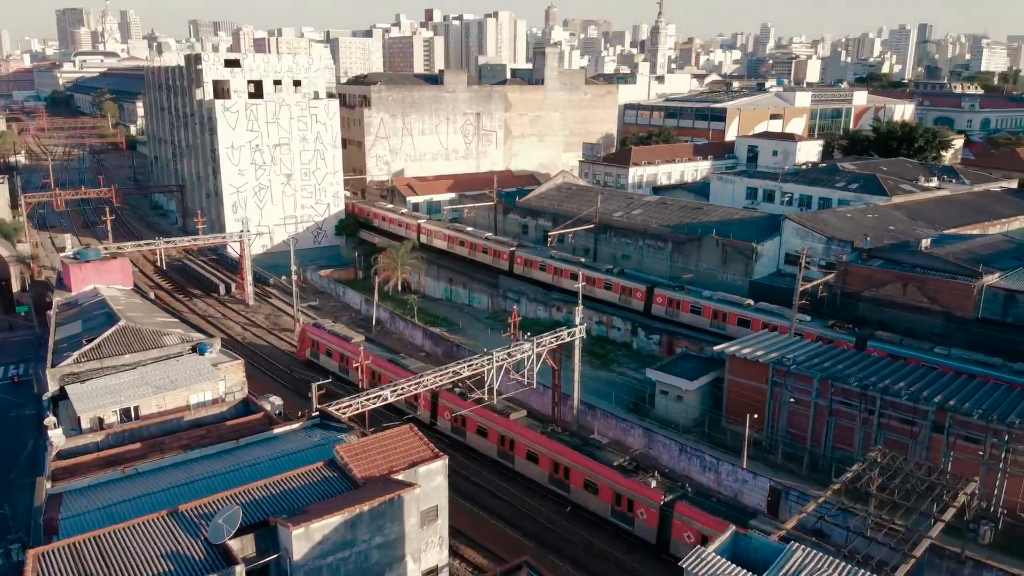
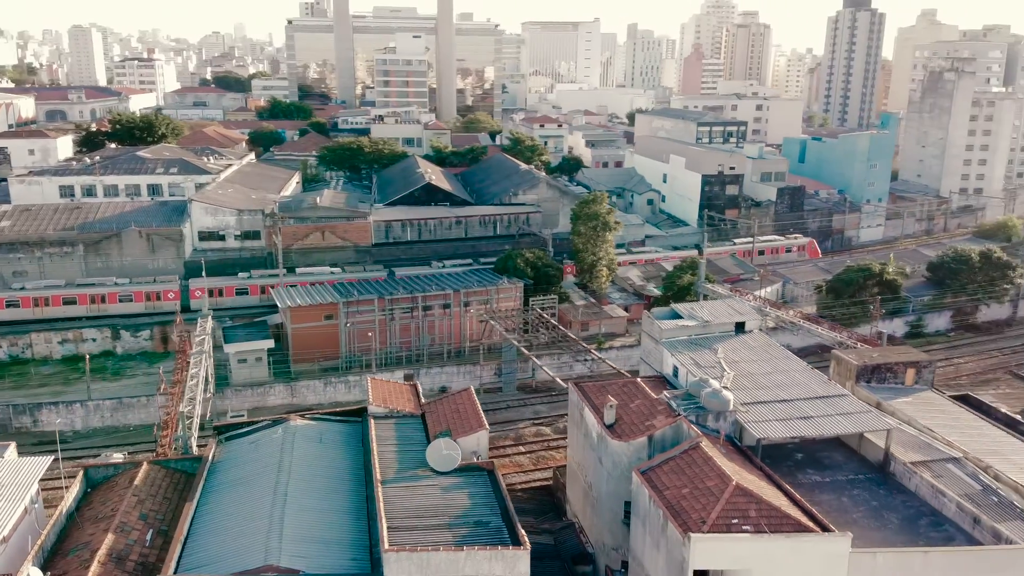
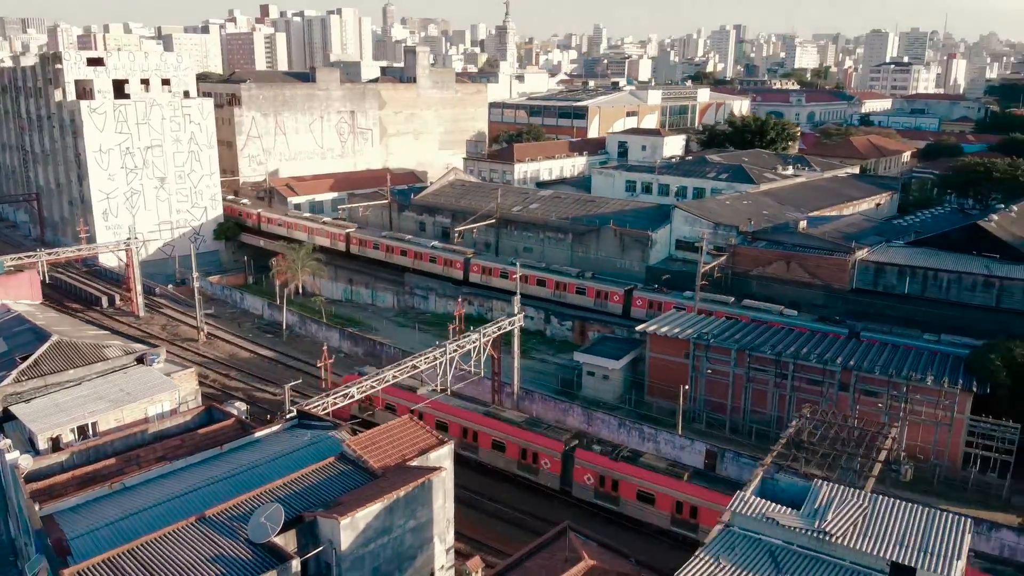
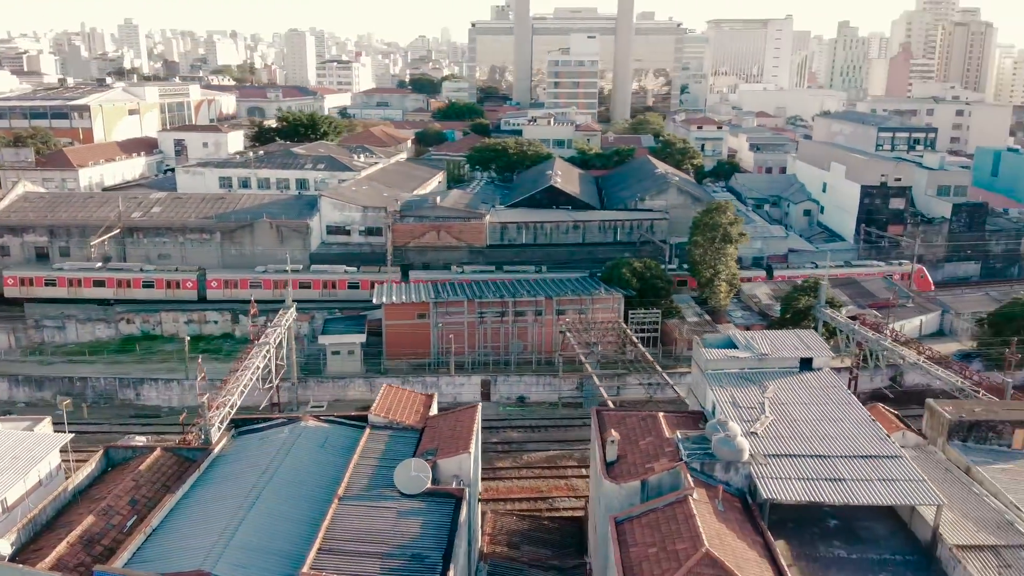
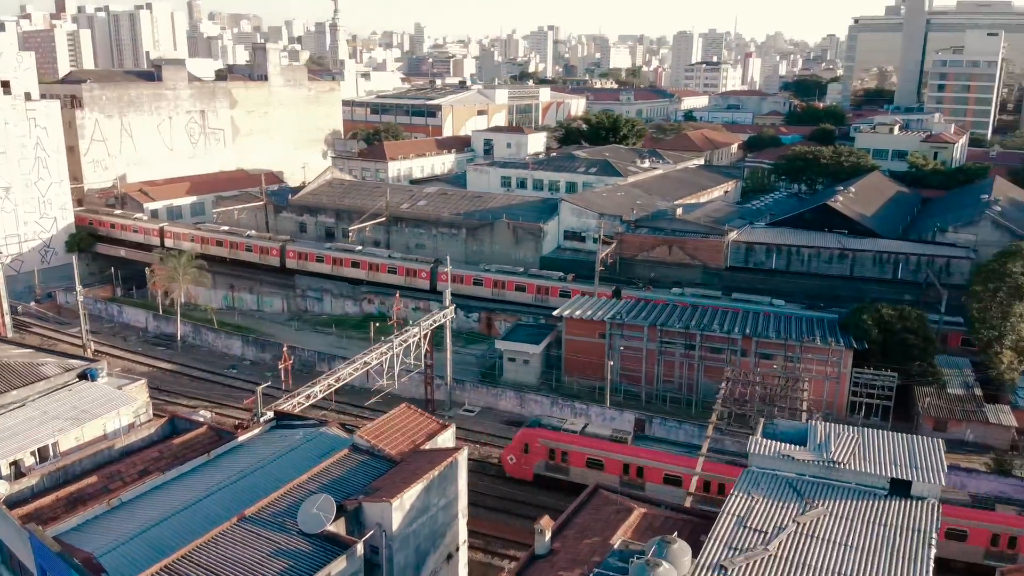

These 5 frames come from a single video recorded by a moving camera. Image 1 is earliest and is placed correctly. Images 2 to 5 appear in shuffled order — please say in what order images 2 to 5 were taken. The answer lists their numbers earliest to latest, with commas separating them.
3, 5, 4, 2
